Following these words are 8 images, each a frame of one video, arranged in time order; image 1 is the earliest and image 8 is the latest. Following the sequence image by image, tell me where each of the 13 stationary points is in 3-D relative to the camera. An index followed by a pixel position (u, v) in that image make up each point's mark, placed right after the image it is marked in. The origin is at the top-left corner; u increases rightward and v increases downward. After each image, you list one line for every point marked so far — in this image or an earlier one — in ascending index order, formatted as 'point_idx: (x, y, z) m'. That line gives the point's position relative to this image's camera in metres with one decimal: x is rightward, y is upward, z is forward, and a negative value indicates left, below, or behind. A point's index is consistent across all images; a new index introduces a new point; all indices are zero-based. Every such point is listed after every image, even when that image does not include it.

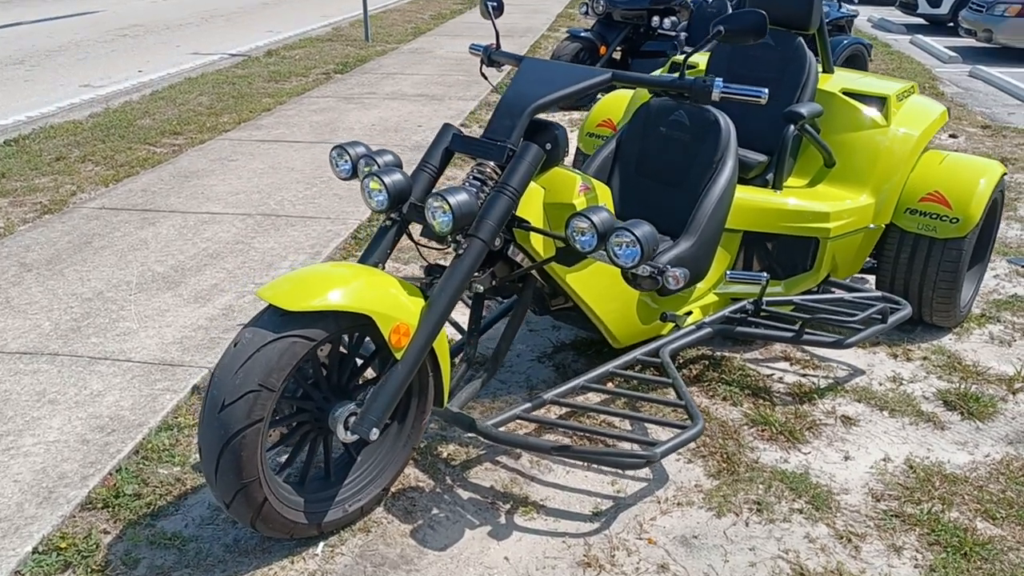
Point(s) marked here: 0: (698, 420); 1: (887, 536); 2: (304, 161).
0: (+0.6, -0.5, +3.0) m
1: (+1.2, -0.8, +2.8) m
2: (-1.6, +1.0, +6.6) m
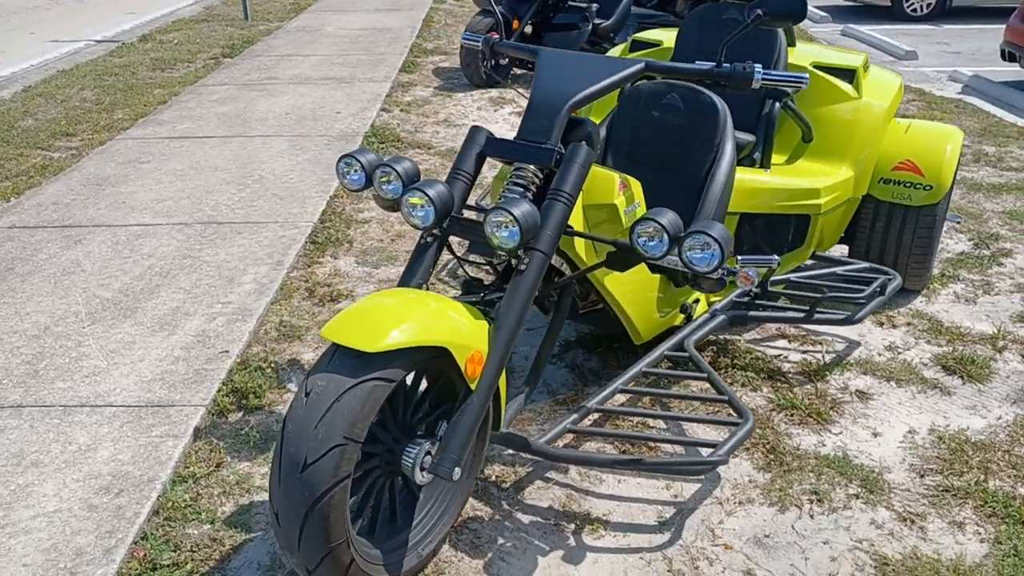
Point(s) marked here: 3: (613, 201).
0: (+0.8, -0.4, +3.0) m
1: (+1.4, -0.7, +2.8) m
2: (-2.0, +0.9, +6.1) m
3: (+0.3, +0.3, +2.8) m
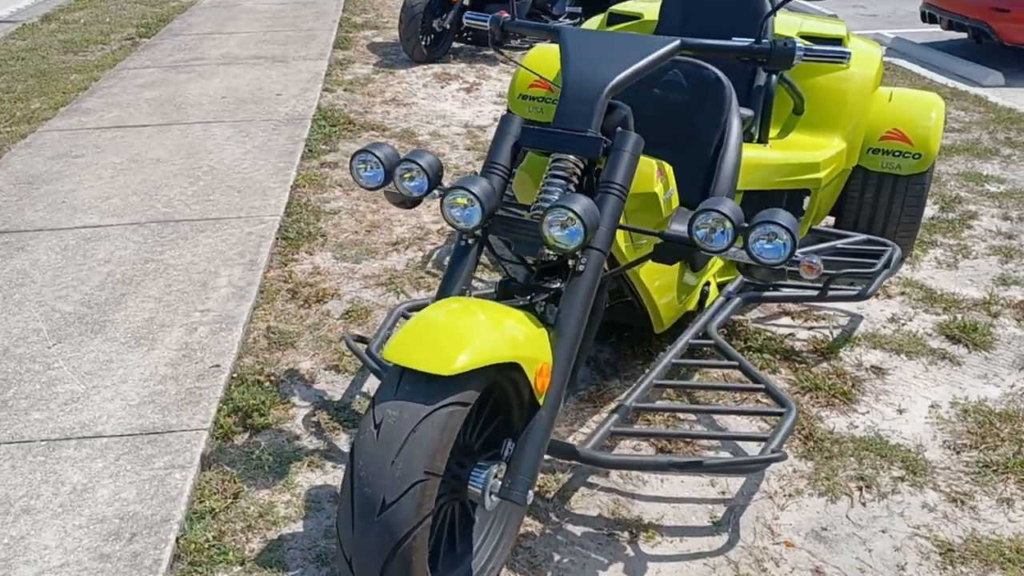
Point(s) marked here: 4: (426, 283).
0: (+0.9, -0.4, +2.9) m
1: (+1.5, -0.6, +2.8) m
2: (-2.2, +0.9, +5.7) m
3: (+0.4, +0.3, +2.7) m
4: (-0.4, 0.0, +4.0) m
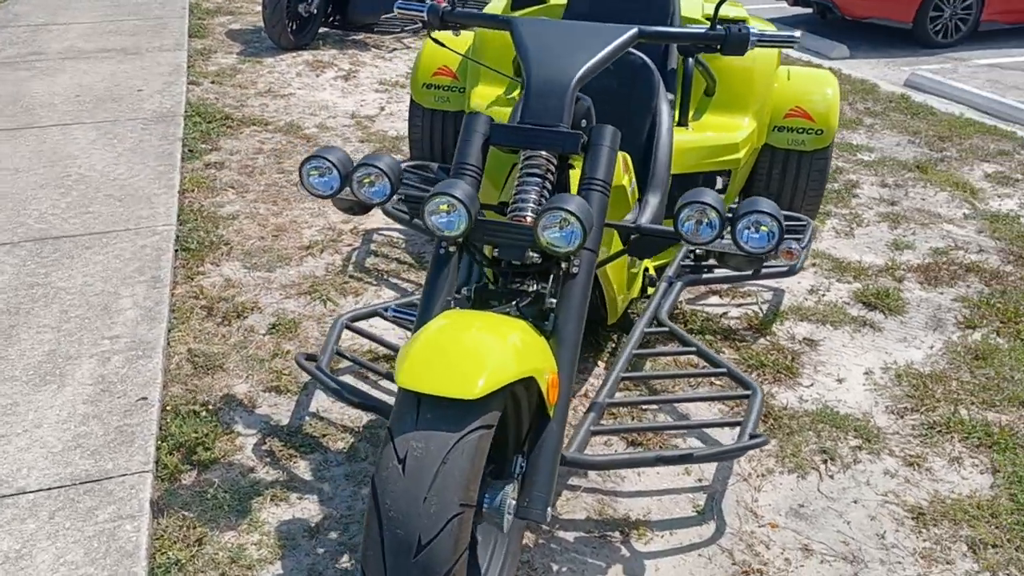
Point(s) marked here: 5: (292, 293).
0: (+0.8, -0.3, +2.9) m
1: (+1.5, -0.5, +3.0) m
2: (-2.9, +0.8, +5.1) m
3: (+0.3, +0.3, +2.6) m
4: (-0.7, 0.0, +3.8) m
5: (-0.9, 0.0, +3.8) m
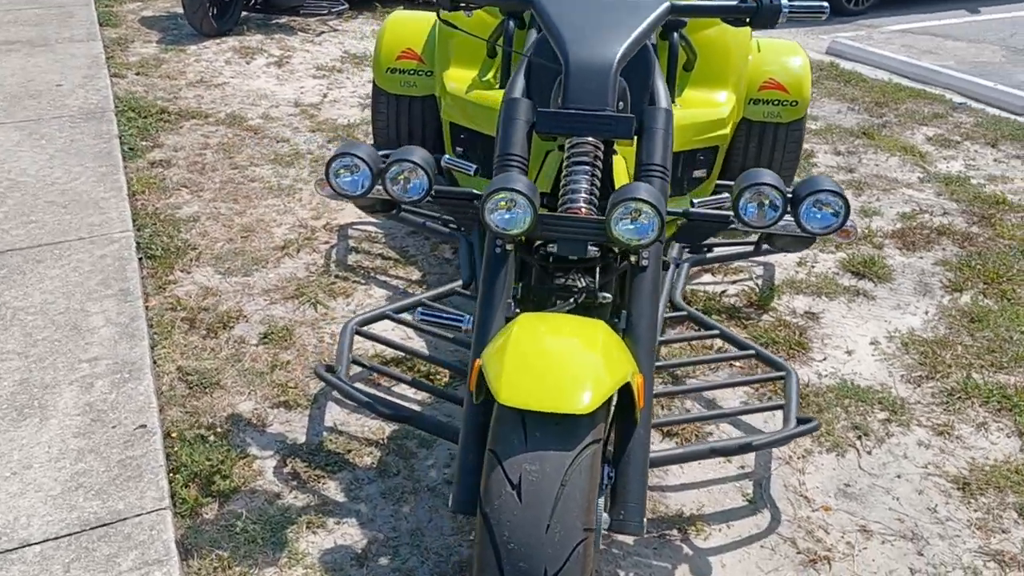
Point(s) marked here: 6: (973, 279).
0: (+0.9, -0.3, +2.9) m
1: (+1.5, -0.4, +3.0) m
2: (-3.0, +0.7, +4.7) m
3: (+0.4, +0.4, +2.5) m
4: (-0.7, 0.0, +3.6) m
5: (-0.9, 0.0, +3.5) m
6: (+2.1, 0.0, +4.0) m
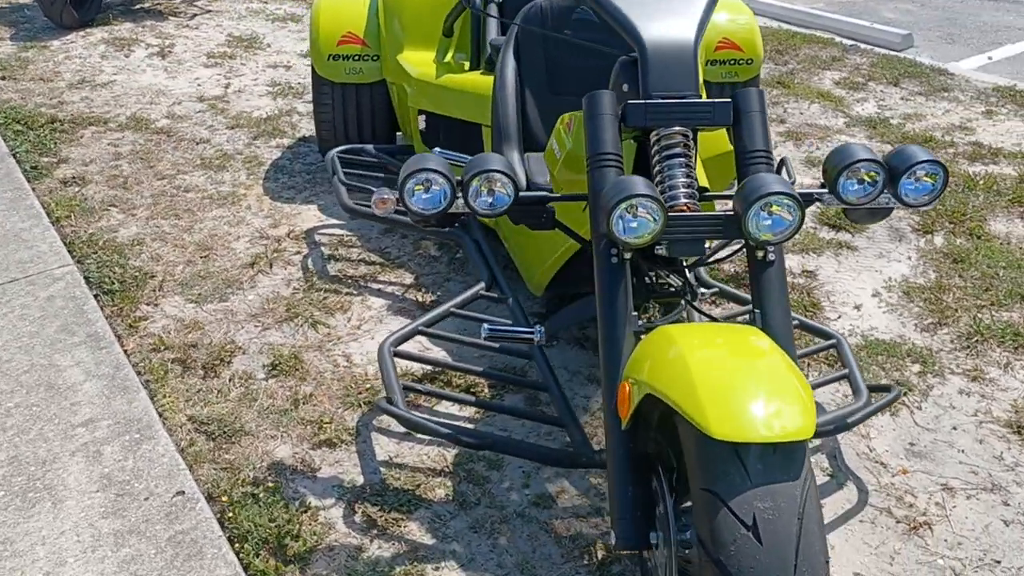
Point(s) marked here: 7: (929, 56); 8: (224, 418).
0: (+1.0, -0.1, +2.9) m
1: (+1.7, -0.3, +3.1) m
2: (-3.2, +0.4, +4.0) m
3: (+0.6, +0.4, +2.4) m
4: (-0.7, -0.1, +3.3) m
5: (-0.9, -0.1, +3.2) m
6: (+2.0, +0.3, +4.1) m
7: (+3.7, +2.0, +7.7) m
8: (-0.9, -0.4, +2.7) m
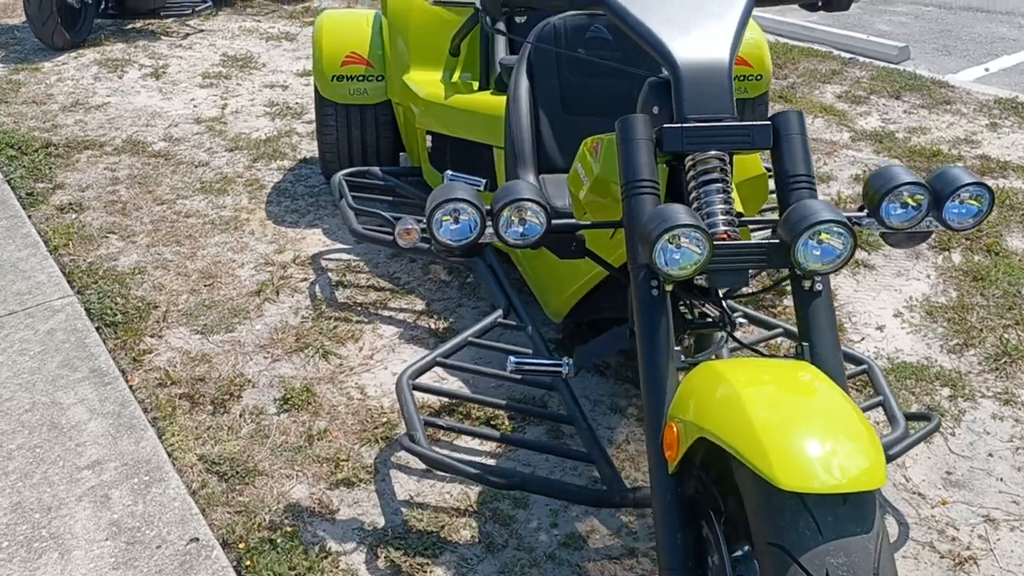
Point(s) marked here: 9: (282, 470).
0: (+1.1, -0.2, +2.8) m
1: (+1.7, -0.3, +3.0) m
2: (-3.2, +0.2, +3.8) m
3: (+0.6, +0.3, +2.3) m
4: (-0.6, -0.2, +3.2) m
5: (-0.8, -0.2, +3.1) m
6: (+2.0, +0.2, +4.1) m
7: (+3.6, +1.9, +7.7) m
8: (-0.8, -0.5, +2.6) m
9: (-0.7, -0.5, +2.6) m
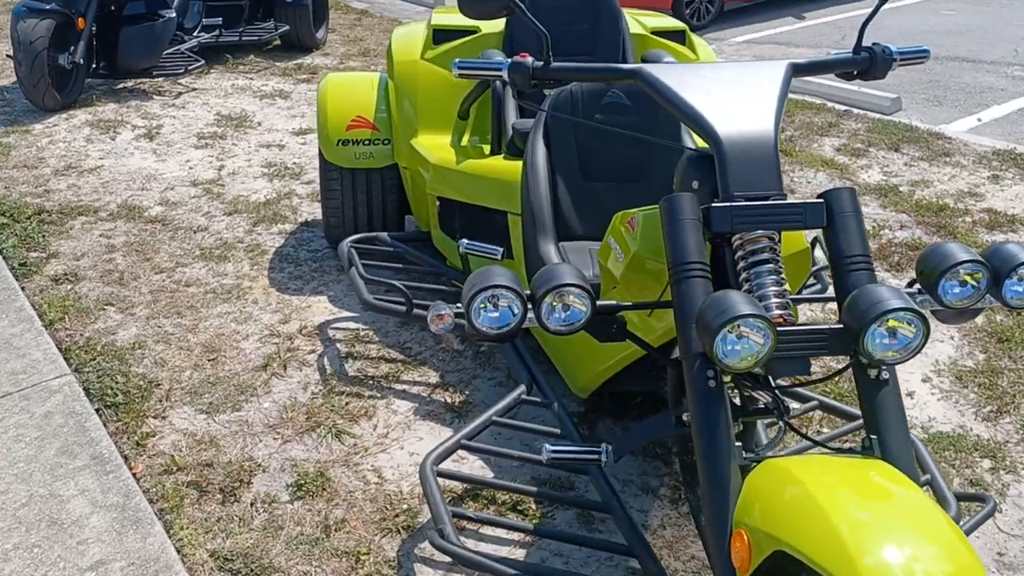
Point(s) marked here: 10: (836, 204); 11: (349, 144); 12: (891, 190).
0: (+1.2, -0.4, +2.7) m
1: (+1.8, -0.5, +2.9) m
2: (-3.1, -0.1, +3.7) m
3: (+0.7, +0.1, +2.2) m
4: (-0.5, -0.4, +3.1) m
5: (-0.8, -0.5, +3.0) m
6: (+2.1, 0.0, +4.0) m
7: (+3.6, +1.5, +7.7) m
8: (-0.7, -0.7, +2.4) m
9: (-0.6, -0.8, +2.4) m
10: (+0.7, +0.2, +1.9) m
11: (-0.7, +0.6, +3.9) m
12: (+2.4, +0.6, +5.5) m
